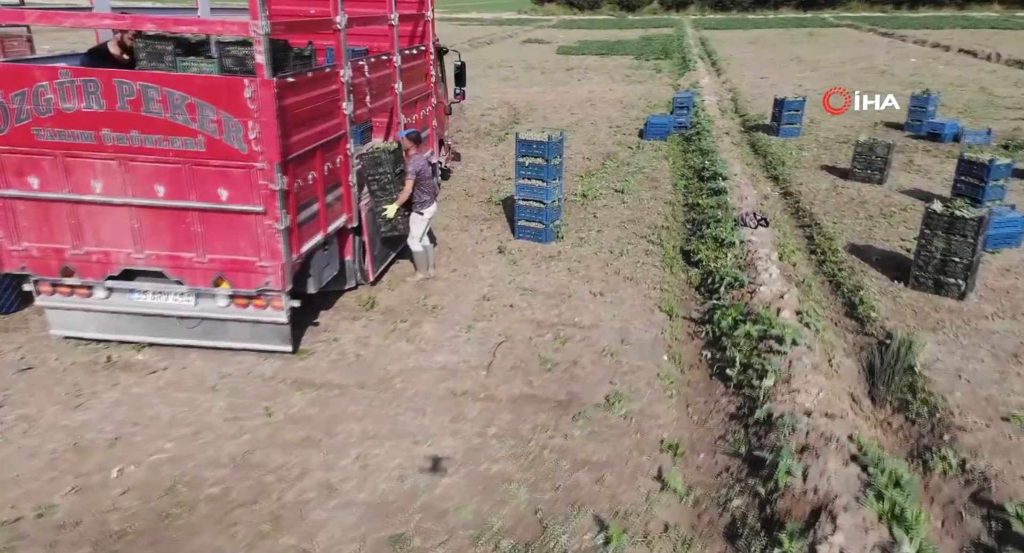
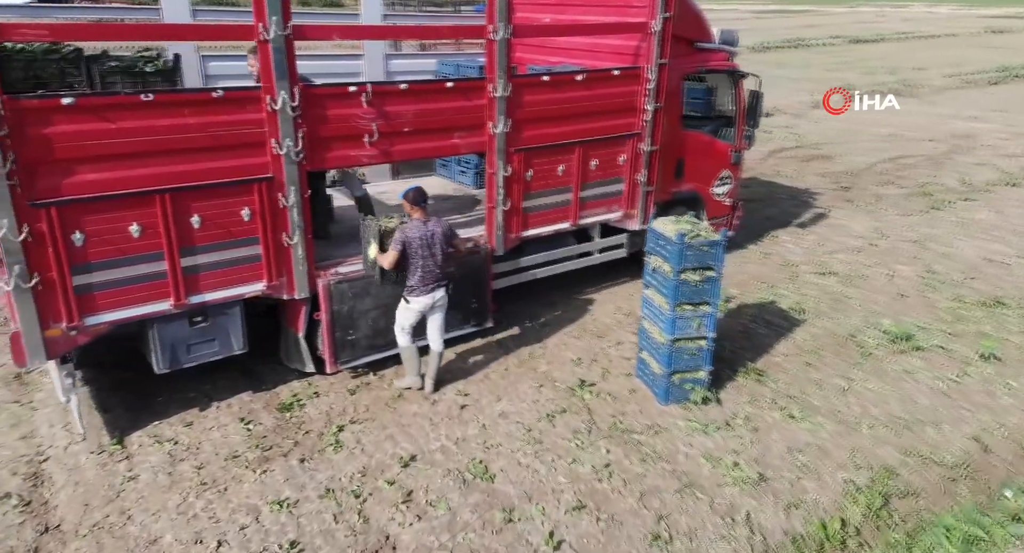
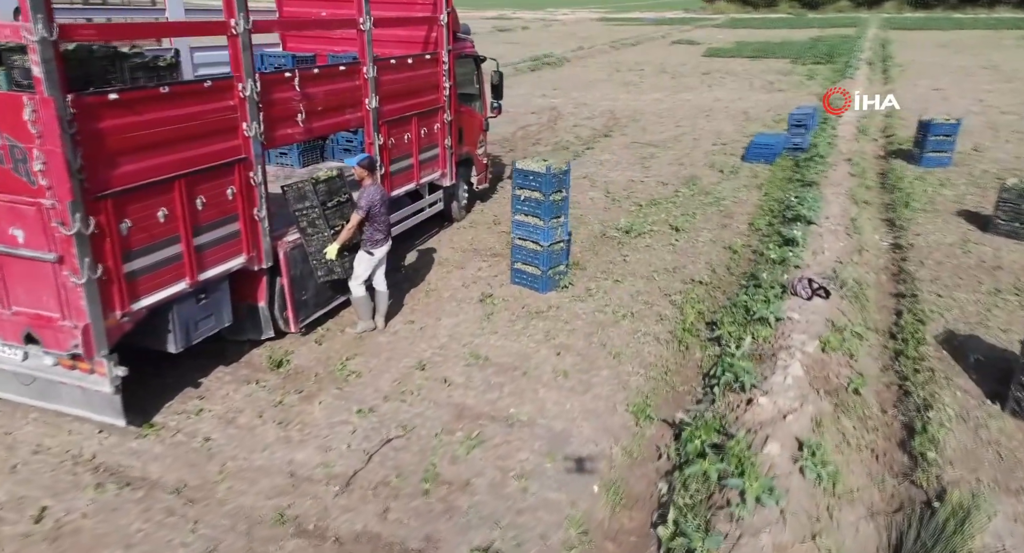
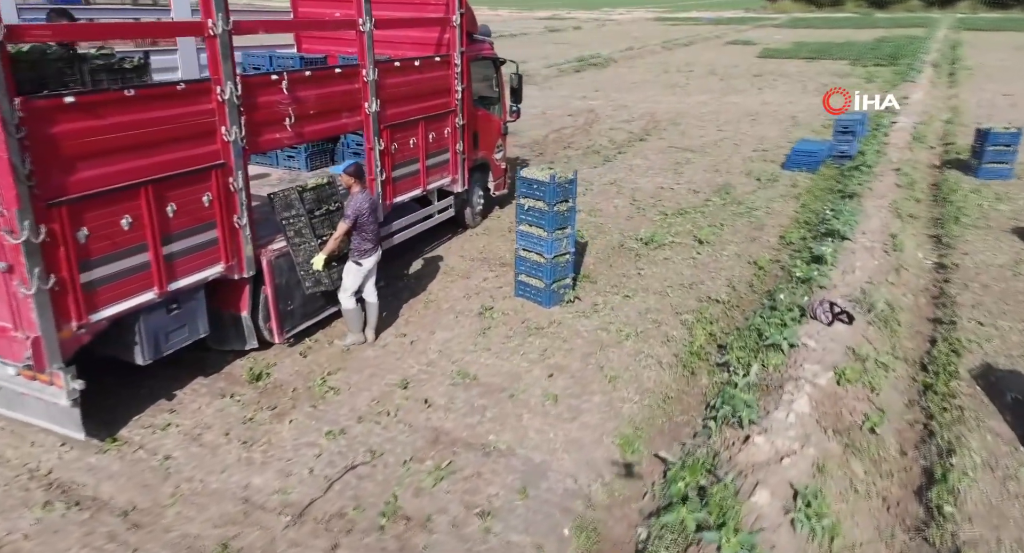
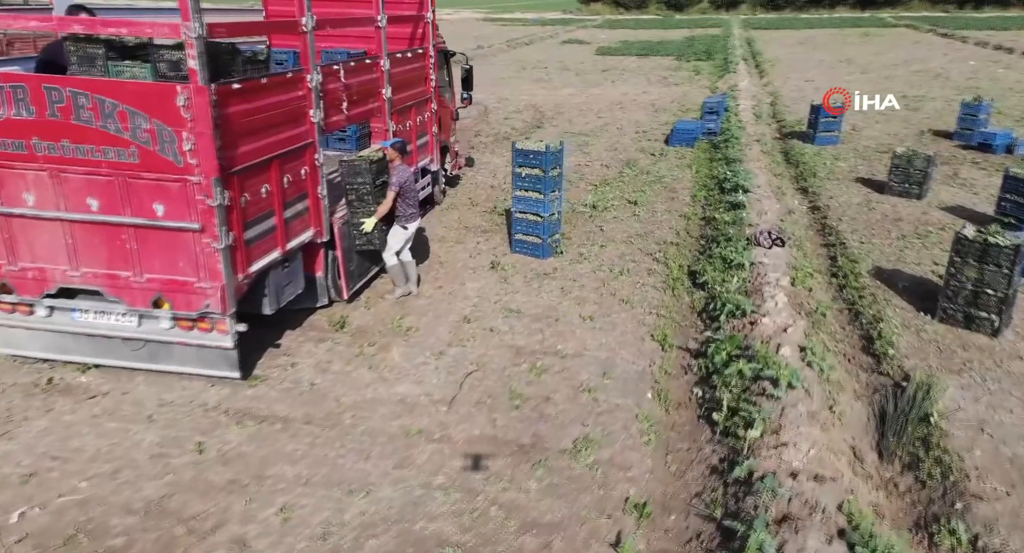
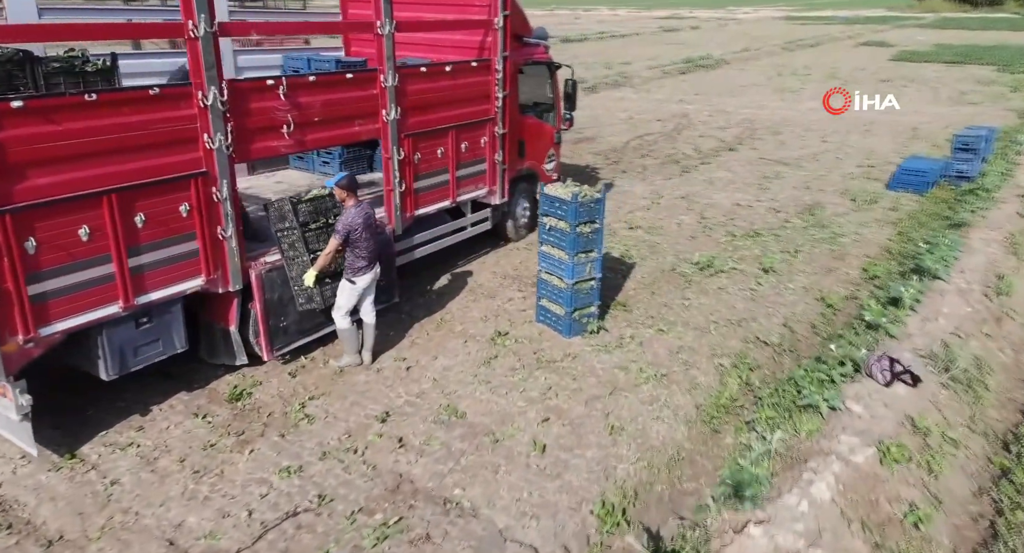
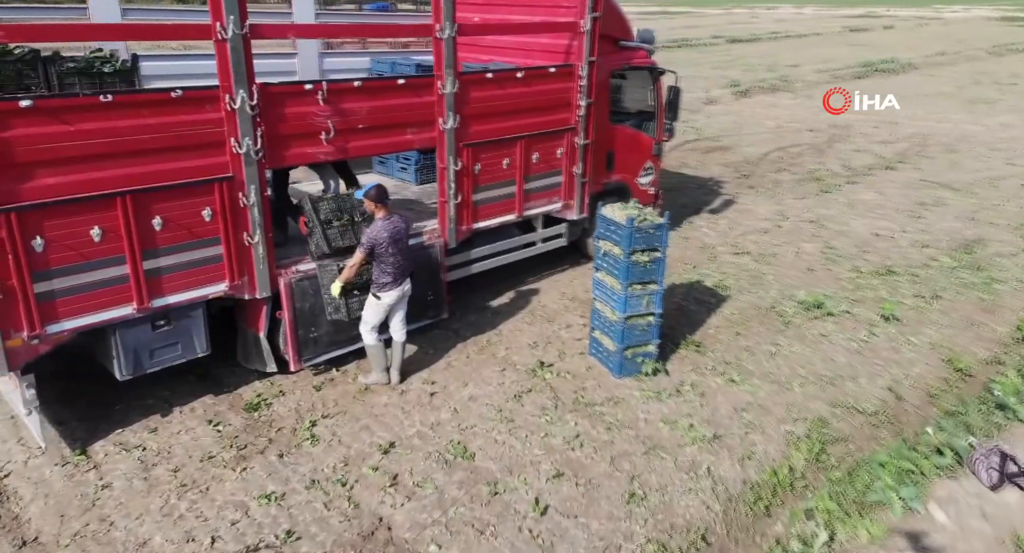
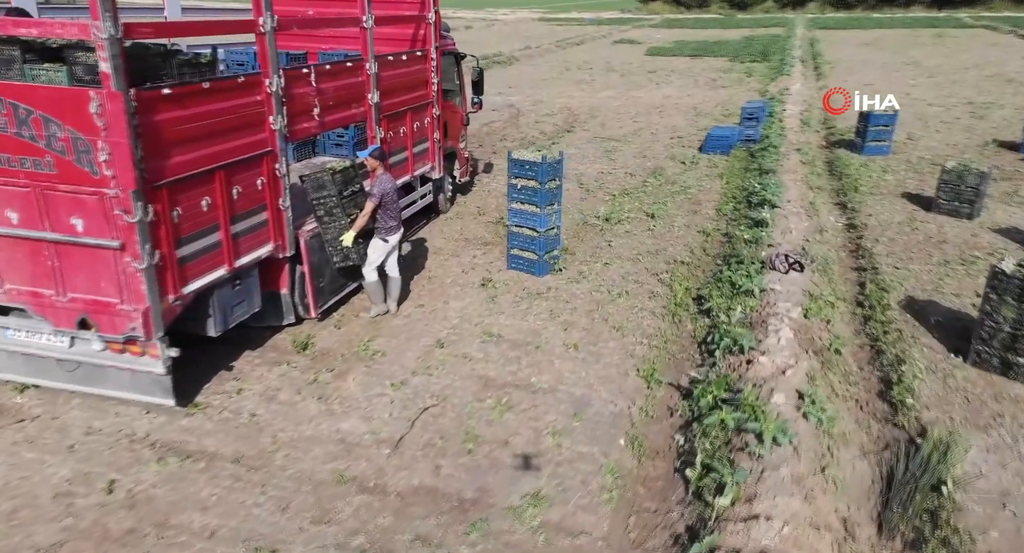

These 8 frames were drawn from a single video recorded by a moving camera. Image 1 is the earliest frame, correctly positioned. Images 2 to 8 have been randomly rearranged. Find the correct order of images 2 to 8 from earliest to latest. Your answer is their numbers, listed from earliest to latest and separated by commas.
5, 8, 3, 4, 6, 7, 2
